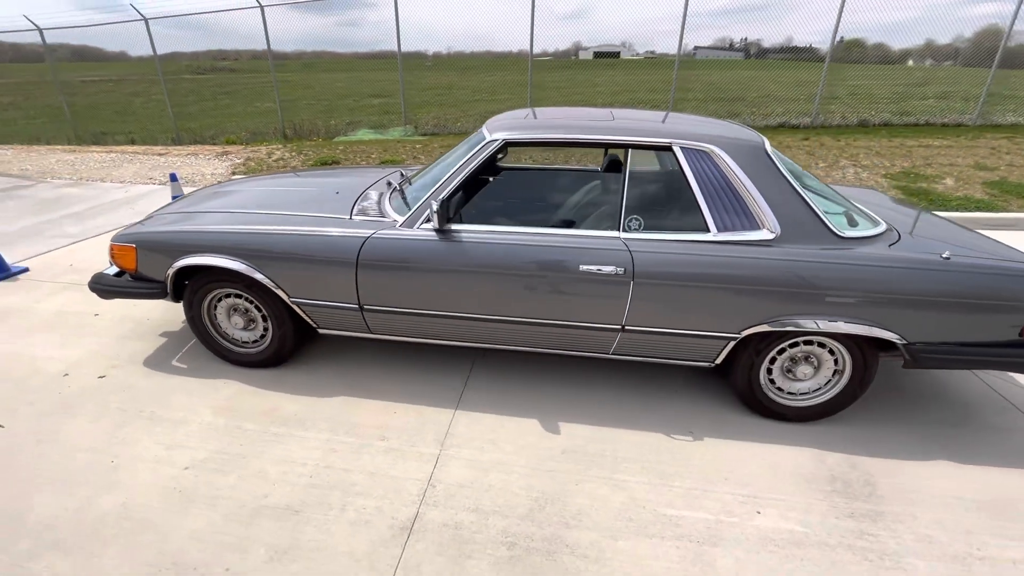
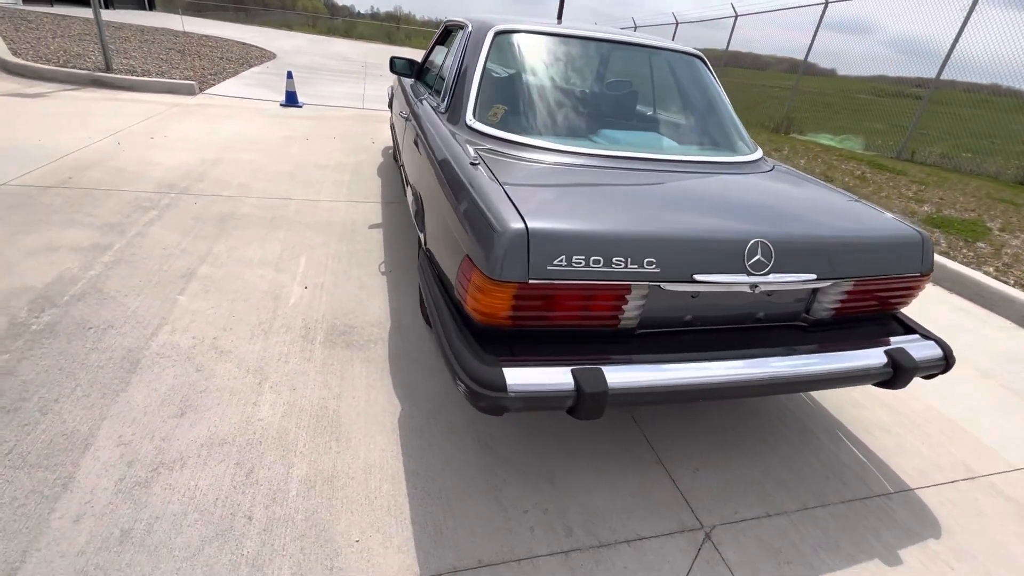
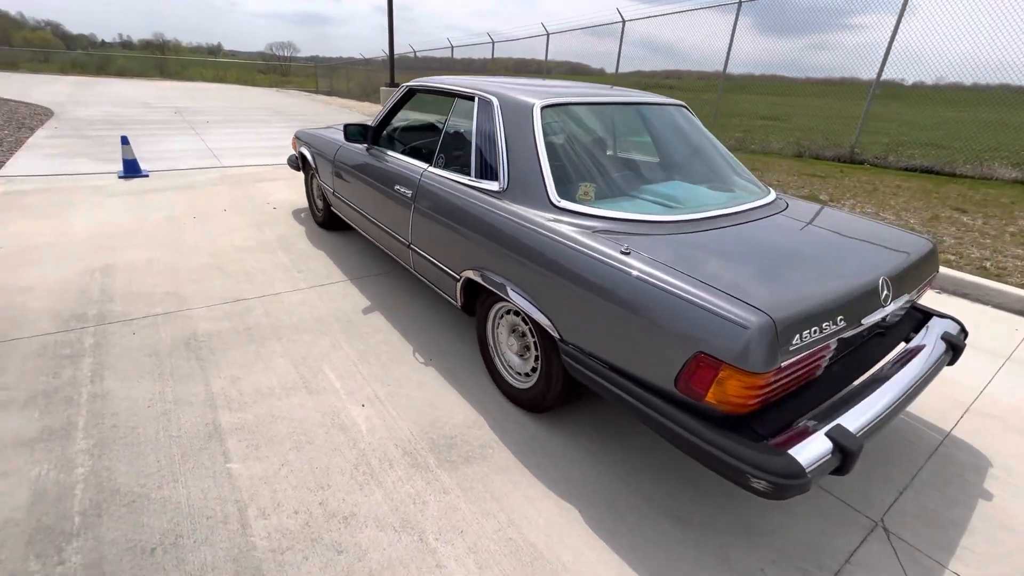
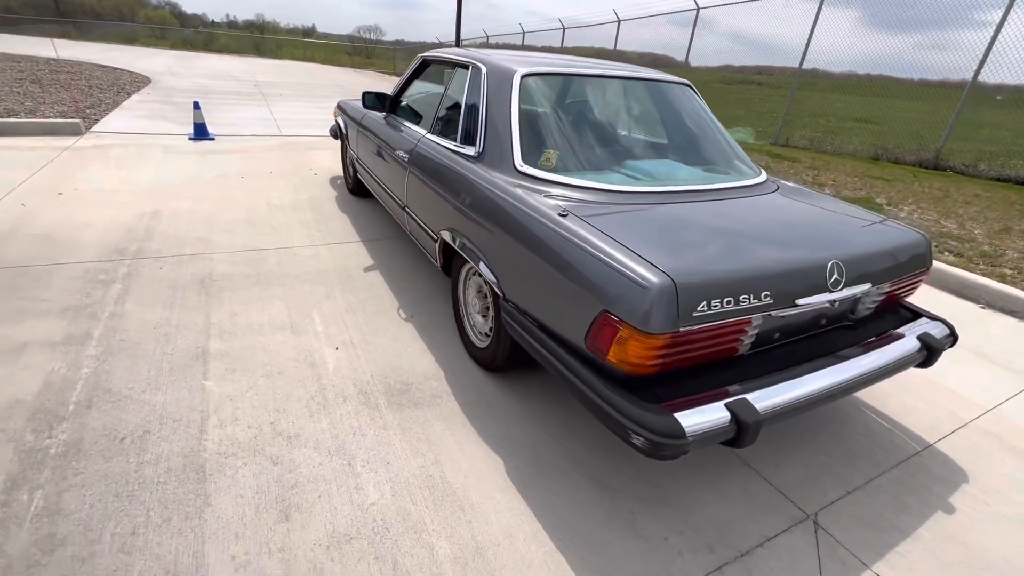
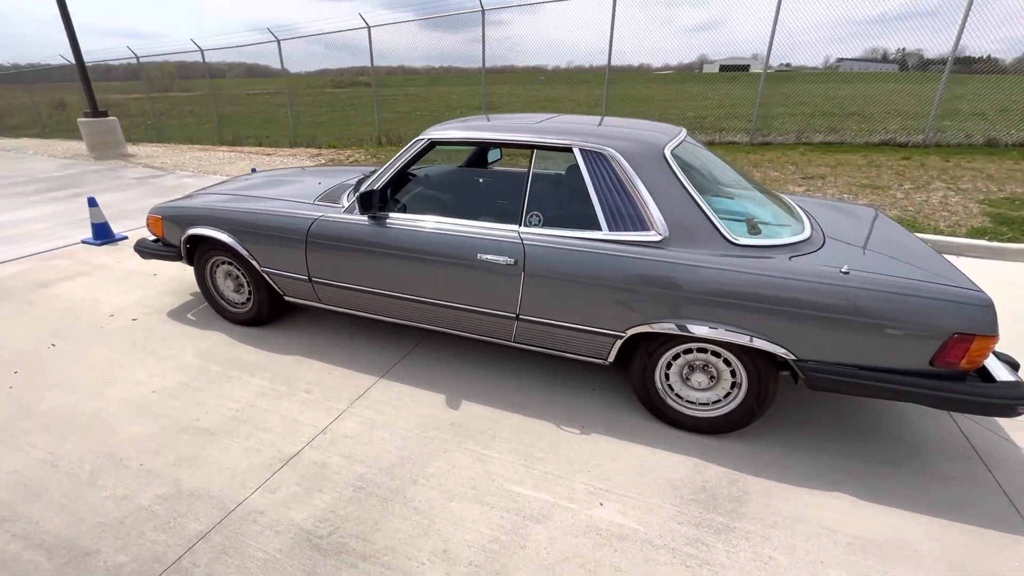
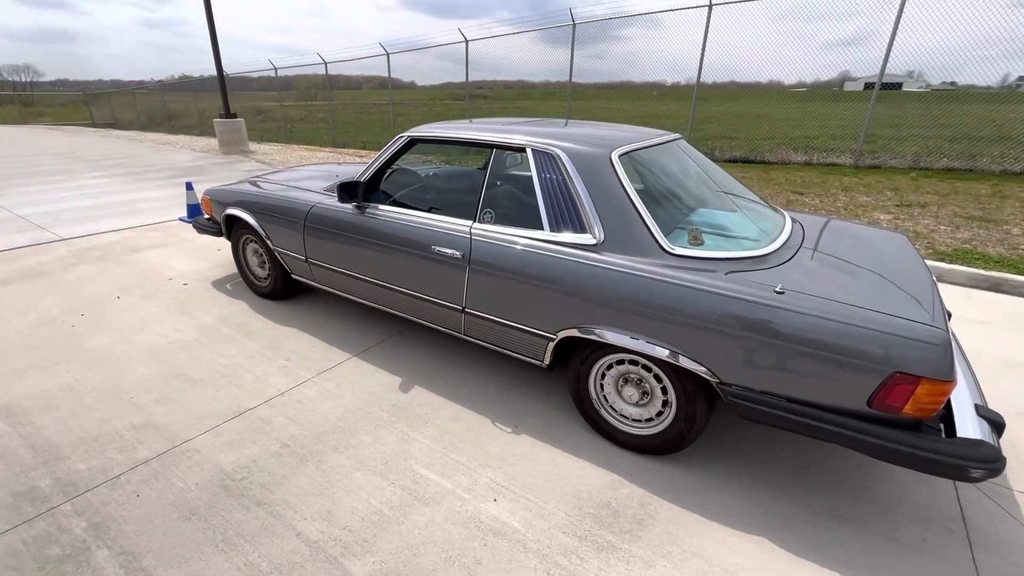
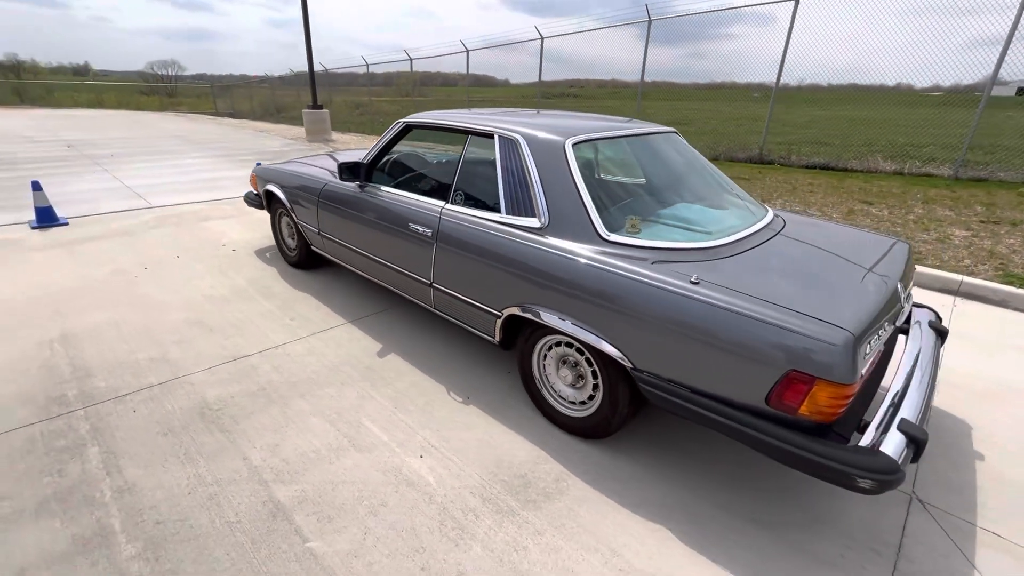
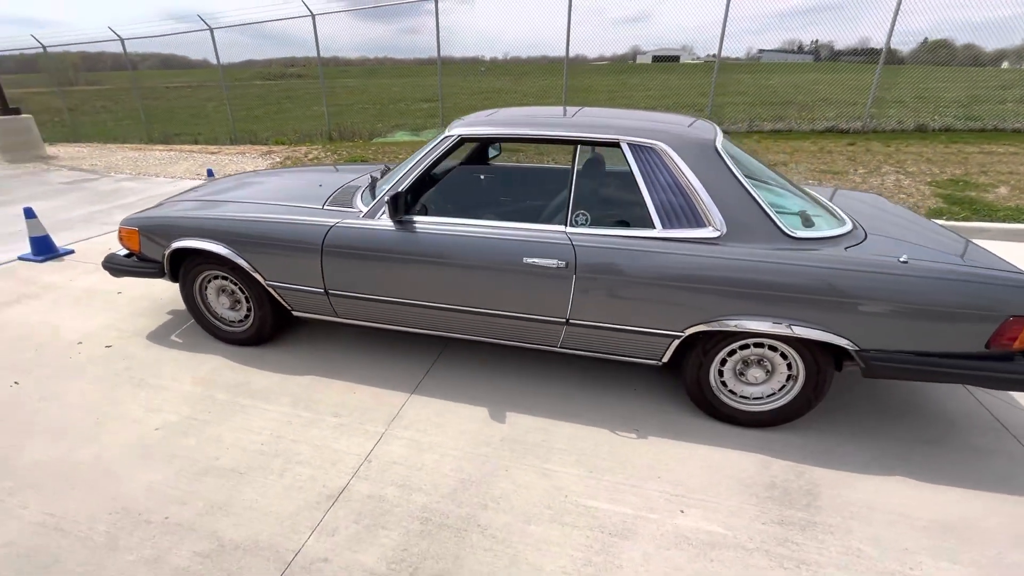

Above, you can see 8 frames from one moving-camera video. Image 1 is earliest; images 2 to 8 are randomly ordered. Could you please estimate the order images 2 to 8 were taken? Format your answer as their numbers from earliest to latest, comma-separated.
8, 5, 6, 7, 3, 4, 2
